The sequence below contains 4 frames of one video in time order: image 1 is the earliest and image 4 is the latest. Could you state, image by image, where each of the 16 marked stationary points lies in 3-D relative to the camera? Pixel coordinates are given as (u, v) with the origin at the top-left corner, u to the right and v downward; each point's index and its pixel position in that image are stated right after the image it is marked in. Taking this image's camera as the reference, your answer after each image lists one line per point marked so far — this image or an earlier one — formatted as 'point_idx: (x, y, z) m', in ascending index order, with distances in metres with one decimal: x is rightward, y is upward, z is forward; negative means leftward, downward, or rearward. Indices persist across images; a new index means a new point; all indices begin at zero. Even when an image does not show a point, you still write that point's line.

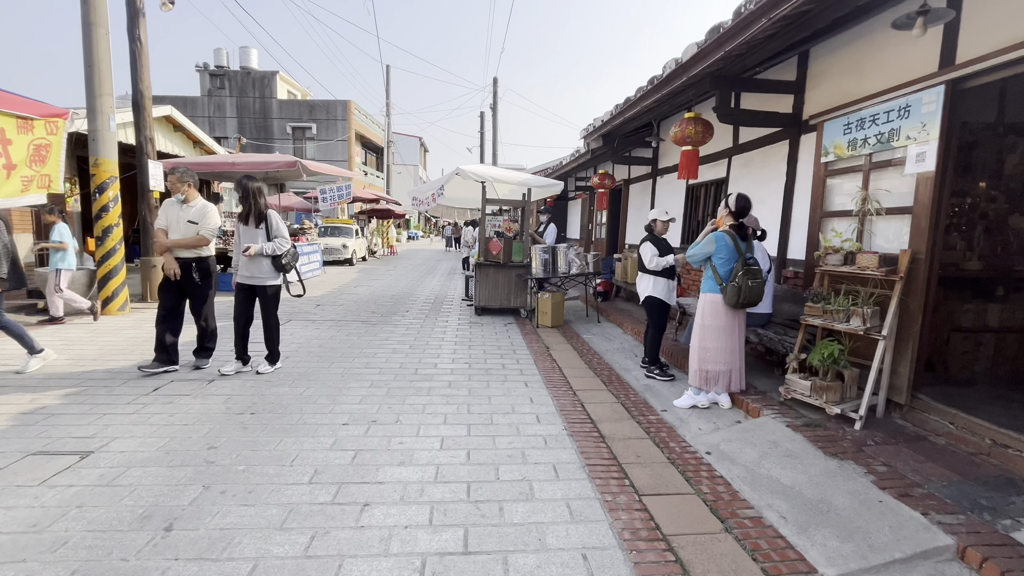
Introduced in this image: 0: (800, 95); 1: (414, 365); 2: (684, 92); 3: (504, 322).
0: (+2.8, +1.9, +4.5) m
1: (-1.1, -0.8, +5.0) m
2: (+1.9, +2.1, +5.0) m
3: (-0.1, -0.5, +7.4) m
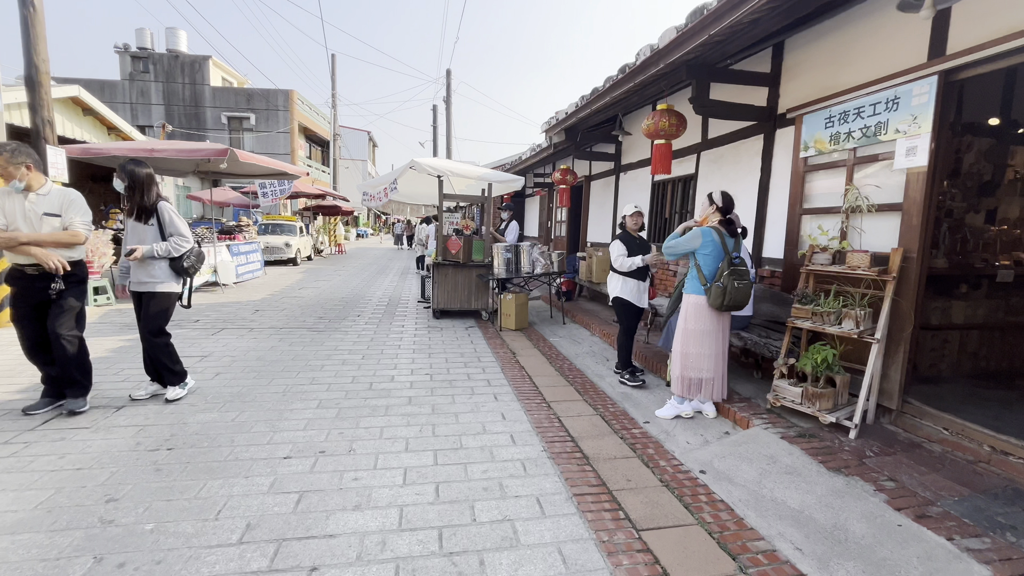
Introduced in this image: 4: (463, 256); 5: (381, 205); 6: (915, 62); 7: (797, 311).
0: (+2.5, +1.9, +4.3) m
1: (-1.4, -0.9, +4.4) m
2: (+1.5, +2.1, +4.7) m
3: (-0.7, -0.6, +7.0) m
4: (-0.8, +0.5, +7.1) m
5: (-2.7, +1.7, +9.4) m
6: (+2.7, +1.5, +3.1) m
7: (+2.1, -0.2, +3.3) m
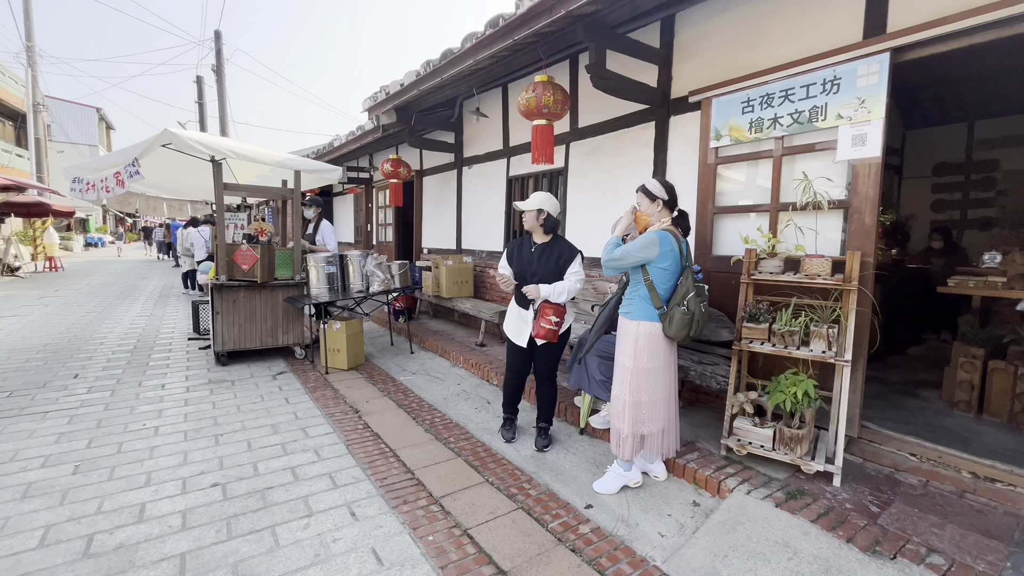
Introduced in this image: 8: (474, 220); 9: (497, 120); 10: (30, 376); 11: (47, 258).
0: (+1.3, +1.8, +3.7) m
1: (-2.2, -1.2, +2.3) m
2: (+0.2, +2.0, +3.7) m
3: (-2.6, -0.9, +4.9) m
4: (-2.7, +0.2, +5.0) m
5: (-5.4, +1.2, +6.3) m
6: (+2.0, +1.5, +2.8) m
7: (+1.4, -0.3, +2.7) m
8: (-0.5, +0.9, +6.3) m
9: (-0.2, +2.1, +5.8) m
10: (-4.8, -0.9, +4.6) m
11: (-15.7, +1.0, +15.6) m
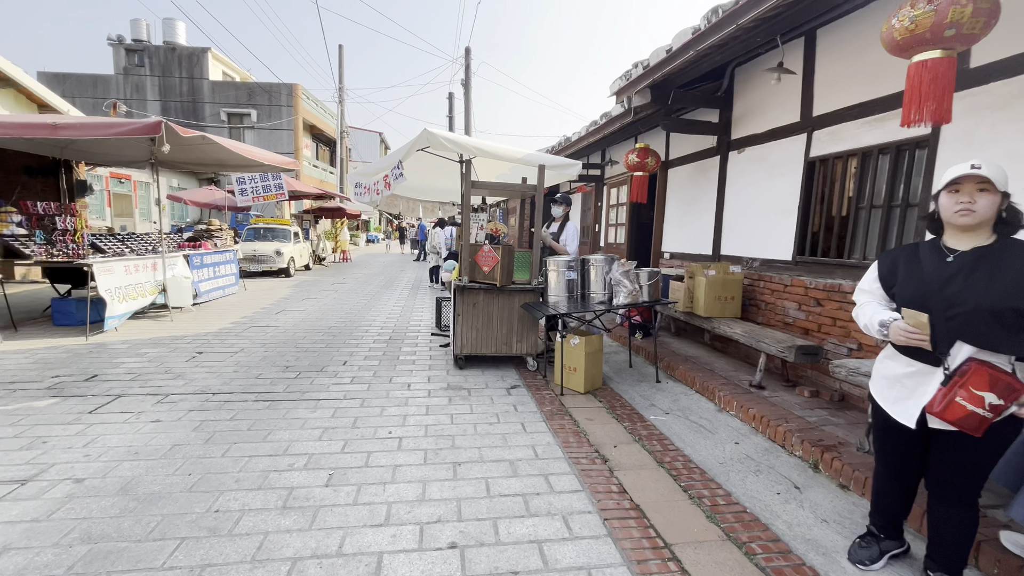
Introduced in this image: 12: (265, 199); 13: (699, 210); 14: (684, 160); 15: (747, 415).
0: (+3.0, +1.5, +1.8) m
1: (-0.8, -1.2, +2.0) m
2: (+2.1, +1.8, +2.3) m
3: (-0.1, -0.9, +4.5) m
4: (-0.1, +0.1, +4.7) m
5: (-1.9, +1.3, +7.0) m
6: (+3.3, +1.2, +0.6) m
7: (+2.6, -0.5, +0.8) m
8: (+2.5, +0.7, +4.9) m
9: (+2.6, +1.9, +4.3) m
10: (-2.2, -0.8, +5.2) m
11: (-7.3, +1.6, +19.8) m
12: (-5.4, +2.0, +10.2) m
13: (+2.3, +1.0, +5.7) m
14: (+2.3, +1.7, +6.1) m
15: (+1.8, -1.0, +3.5) m
